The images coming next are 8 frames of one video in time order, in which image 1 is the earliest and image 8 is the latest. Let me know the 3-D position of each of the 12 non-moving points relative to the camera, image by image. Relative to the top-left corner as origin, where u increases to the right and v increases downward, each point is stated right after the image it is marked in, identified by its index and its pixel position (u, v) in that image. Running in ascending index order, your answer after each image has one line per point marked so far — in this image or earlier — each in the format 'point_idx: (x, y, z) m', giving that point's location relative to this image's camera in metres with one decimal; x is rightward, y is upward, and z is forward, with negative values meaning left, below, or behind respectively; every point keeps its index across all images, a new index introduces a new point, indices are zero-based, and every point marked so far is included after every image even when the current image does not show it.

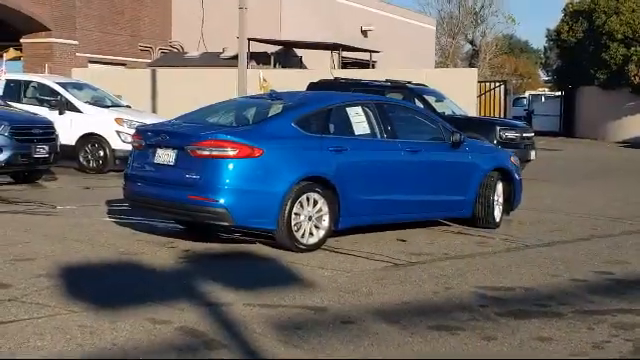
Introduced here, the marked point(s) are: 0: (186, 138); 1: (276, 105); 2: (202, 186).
0: (-1.4, +0.4, +9.3) m
1: (-0.5, +0.9, +10.2) m
2: (-1.2, -0.1, +9.1) m
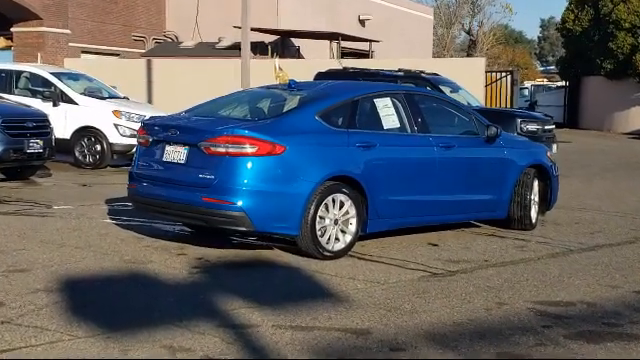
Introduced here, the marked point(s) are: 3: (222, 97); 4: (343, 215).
0: (-1.1, +0.4, +8.4) m
1: (-0.2, +0.9, +9.2) m
2: (-0.9, -0.1, +8.2) m
3: (-1.1, +0.9, +9.9) m
4: (+0.2, -0.3, +8.7) m
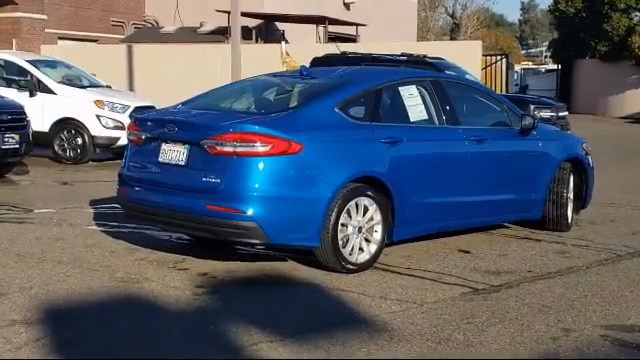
0: (-0.9, +0.4, +7.2) m
1: (-0.1, +0.9, +8.0) m
2: (-0.7, -0.1, +7.0) m
3: (-0.9, +0.9, +8.8) m
4: (+0.4, -0.4, +7.5) m
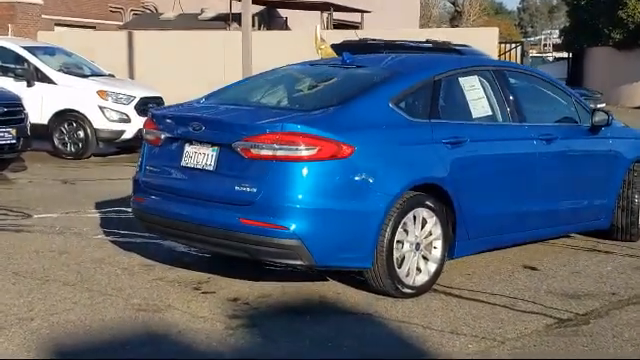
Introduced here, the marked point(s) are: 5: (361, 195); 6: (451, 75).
0: (-0.6, +0.3, +6.1) m
1: (+0.3, +0.8, +6.9) m
2: (-0.4, -0.2, +5.9) m
3: (-0.6, +0.9, +7.6) m
4: (+0.8, -0.4, +6.4) m
5: (+0.3, -0.1, +6.0) m
6: (+1.0, +0.8, +6.9) m
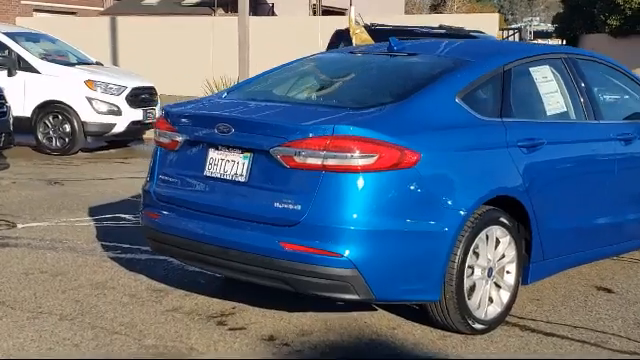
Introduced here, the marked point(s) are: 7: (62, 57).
0: (-0.3, +0.3, +4.9) m
1: (+0.6, +0.8, +5.8) m
2: (-0.1, -0.2, +4.8) m
3: (-0.3, +0.8, +6.5) m
4: (+1.1, -0.5, +5.3) m
5: (+0.6, -0.2, +4.9) m
6: (+1.3, +0.7, +5.8) m
7: (-4.0, +1.9, +14.0) m
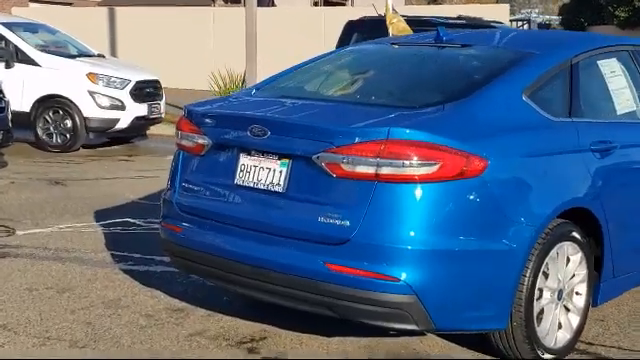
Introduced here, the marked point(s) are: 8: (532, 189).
0: (0.0, +0.2, +4.3) m
1: (+0.8, +0.7, +5.2) m
2: (+0.2, -0.3, +4.1) m
3: (-0.1, +0.8, +5.8) m
4: (+1.3, -0.5, +4.7) m
5: (+0.8, -0.2, +4.3) m
6: (+1.5, +0.7, +5.1) m
7: (-3.8, +1.9, +13.3) m
8: (+1.0, 0.0, +4.4) m
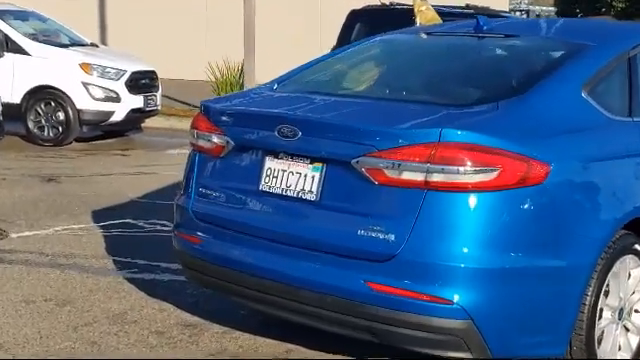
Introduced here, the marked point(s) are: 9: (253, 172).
0: (+0.1, +0.2, +3.8) m
1: (+0.9, +0.7, +4.7) m
2: (+0.3, -0.3, +3.7) m
3: (+0.1, +0.8, +5.3) m
4: (+1.5, -0.6, +4.2) m
5: (+1.0, -0.3, +3.8) m
6: (+1.7, +0.7, +4.7) m
7: (-3.8, +2.0, +12.7) m
8: (+1.2, -0.1, +3.9) m
9: (-0.3, 0.0, +4.2) m
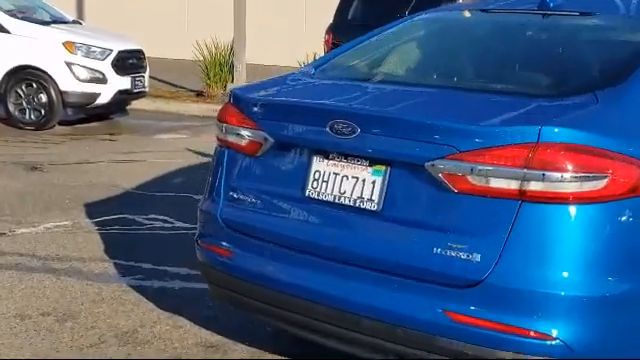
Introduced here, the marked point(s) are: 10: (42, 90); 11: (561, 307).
0: (+0.4, +0.2, +3.2) m
1: (+1.2, +0.7, +4.1) m
2: (+0.6, -0.4, +3.0) m
3: (+0.3, +0.8, +4.7) m
4: (+1.7, -0.6, +3.7) m
5: (+1.2, -0.3, +3.2) m
6: (+1.9, +0.7, +4.0) m
7: (-3.8, +2.2, +11.9) m
8: (+1.4, -0.1, +3.3) m
9: (-0.1, 0.0, +3.5) m
10: (-3.5, +1.1, +11.2) m
11: (+0.8, -0.4, +3.0) m
